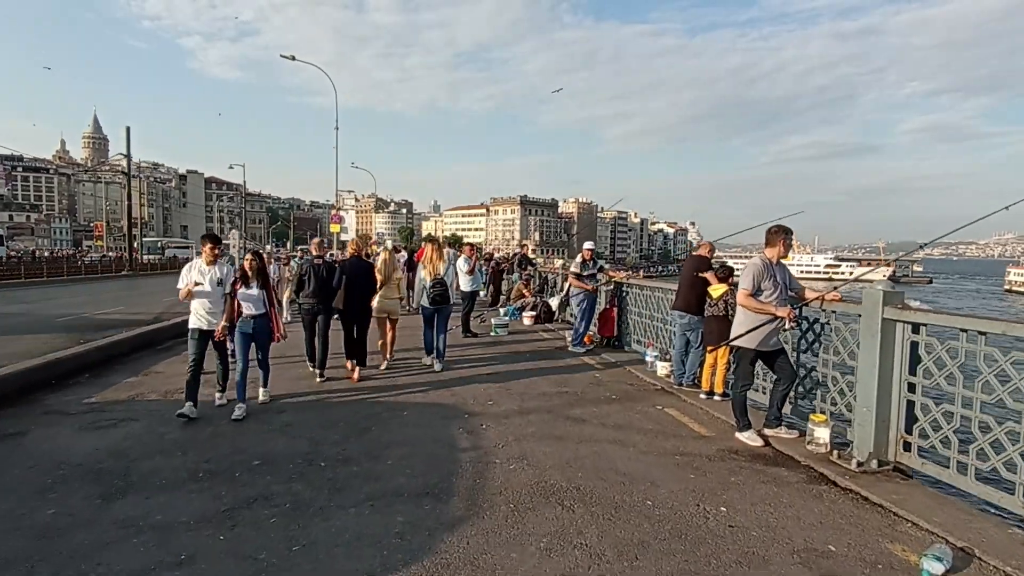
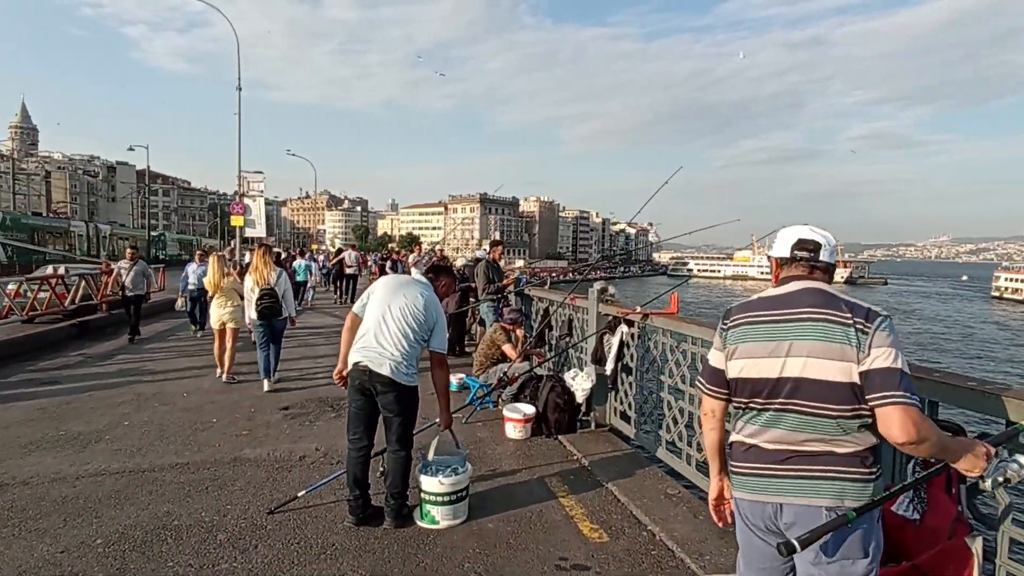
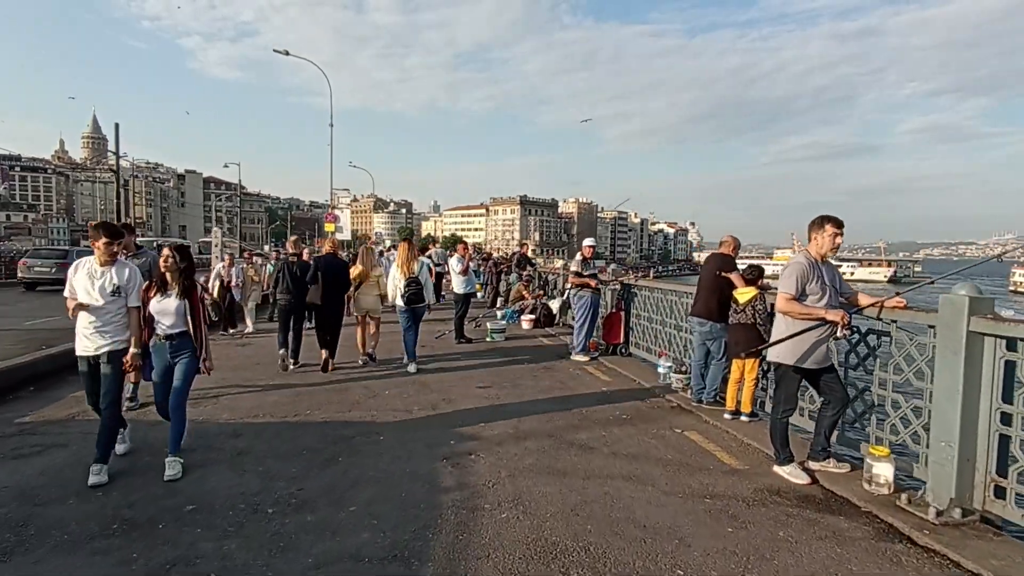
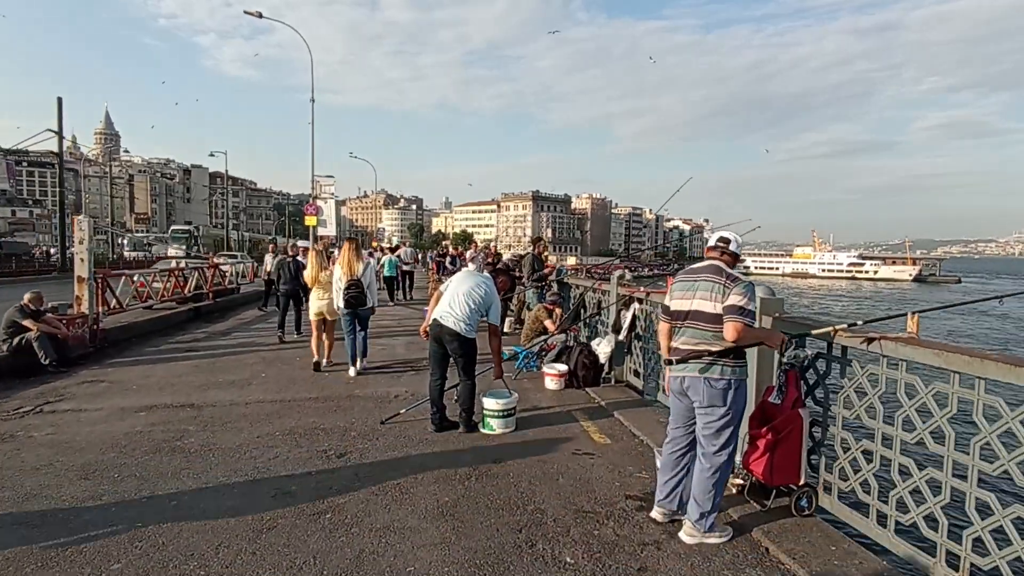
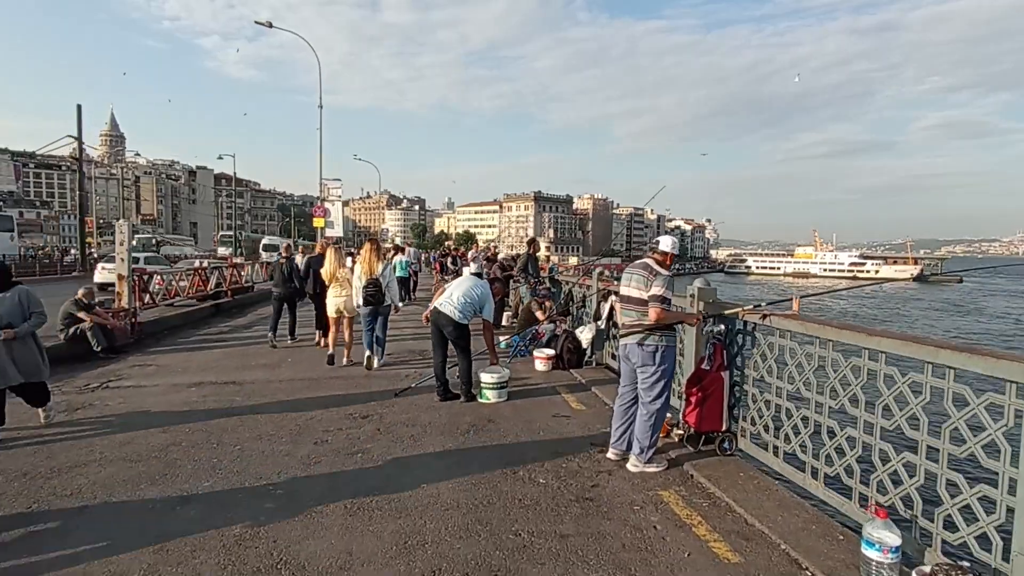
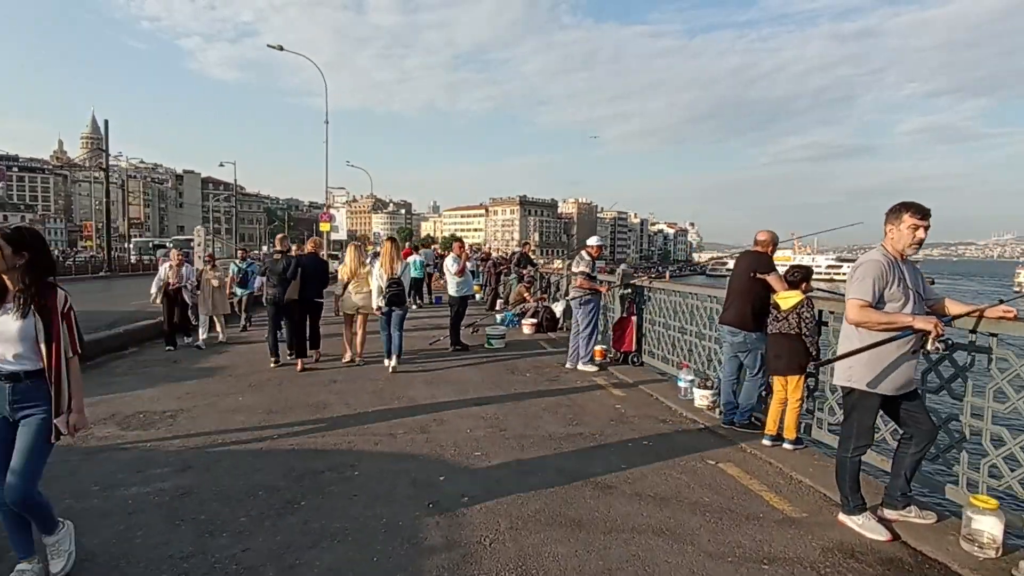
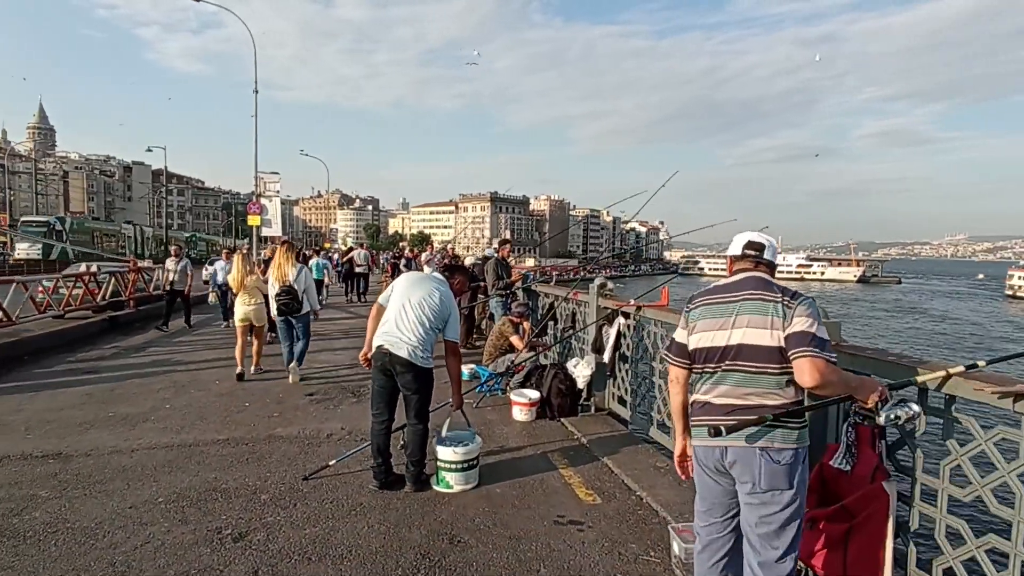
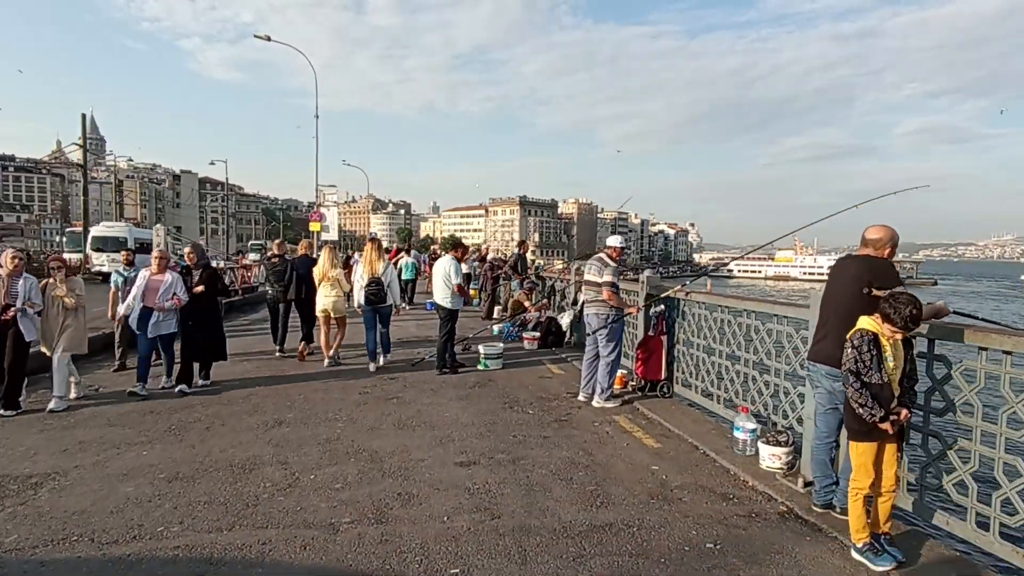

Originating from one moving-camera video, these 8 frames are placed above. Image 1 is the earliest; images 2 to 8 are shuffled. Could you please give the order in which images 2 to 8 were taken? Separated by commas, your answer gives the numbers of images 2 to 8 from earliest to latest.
3, 6, 8, 5, 4, 7, 2
